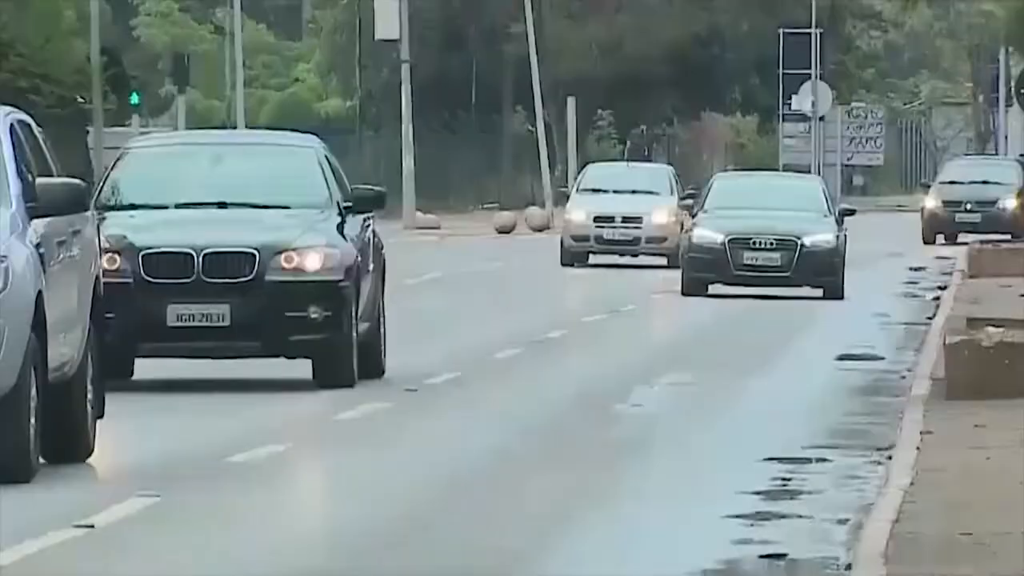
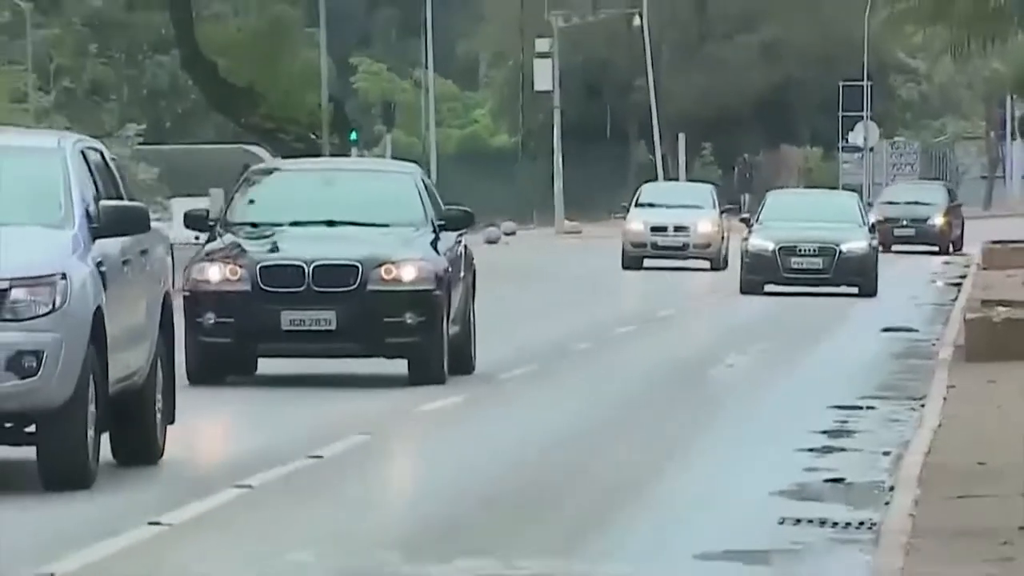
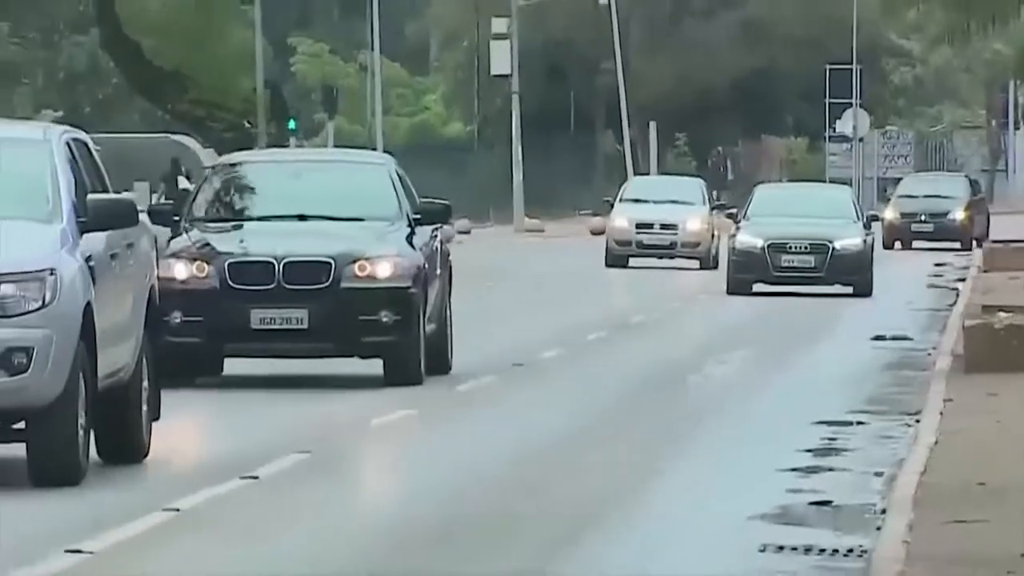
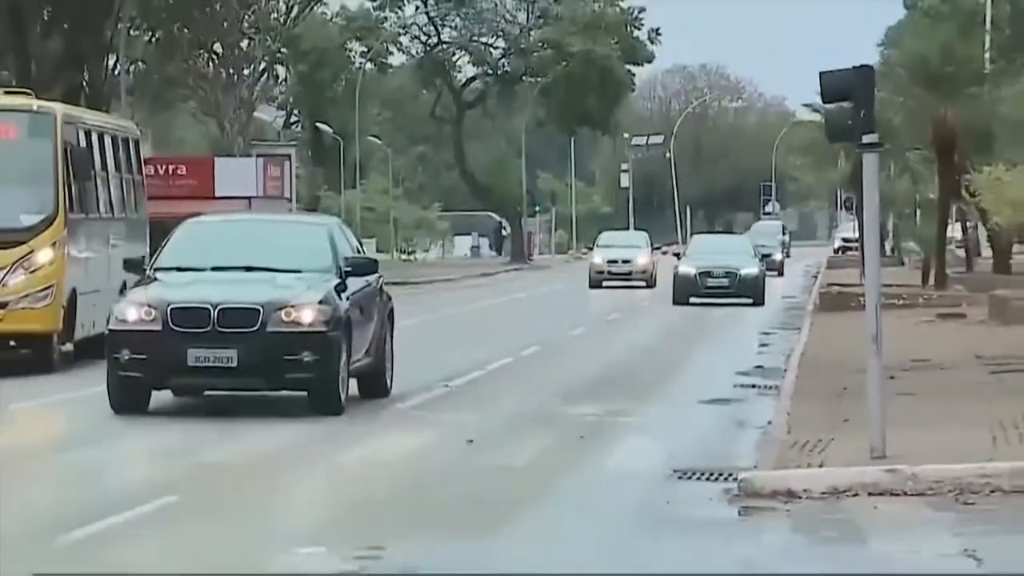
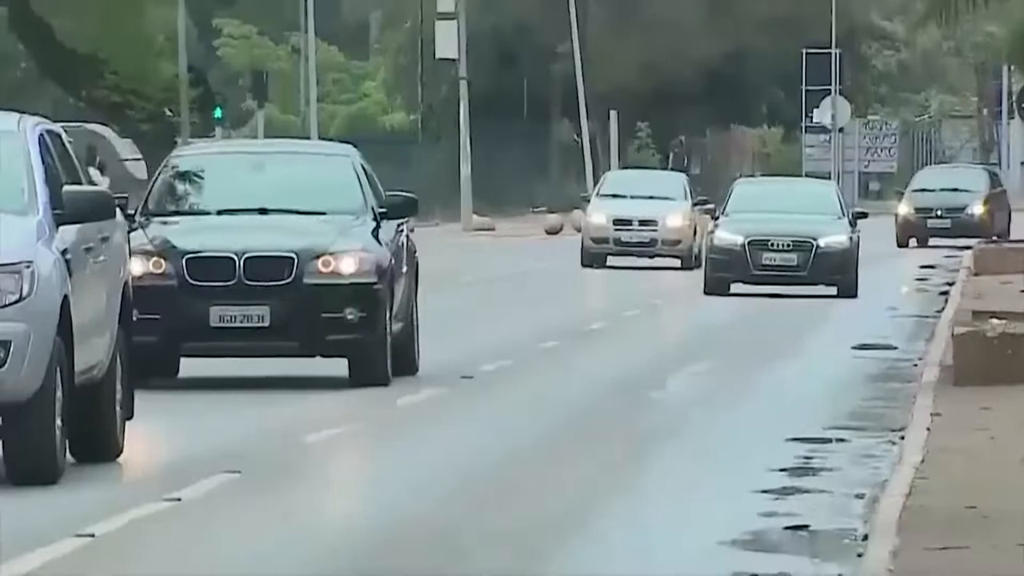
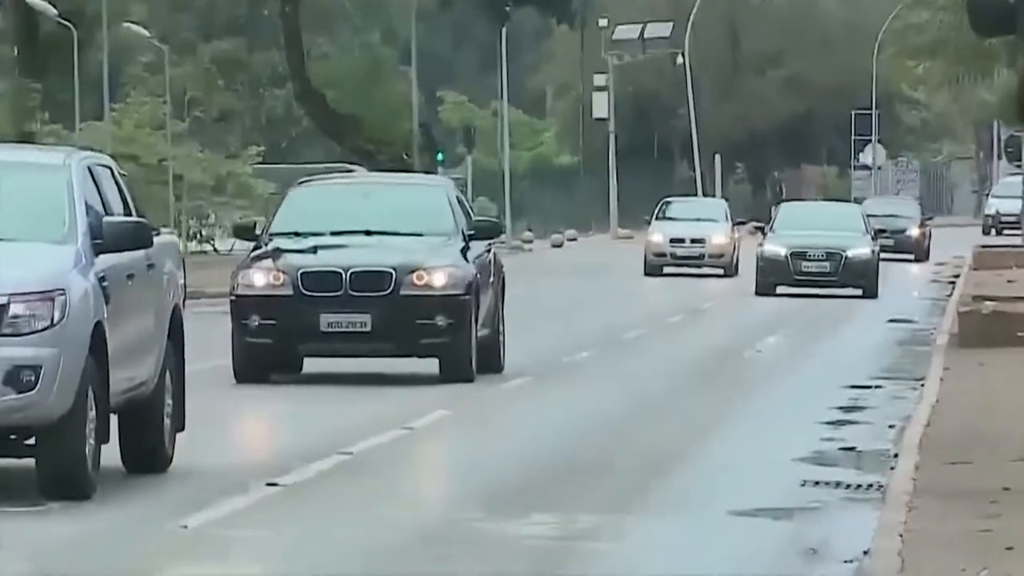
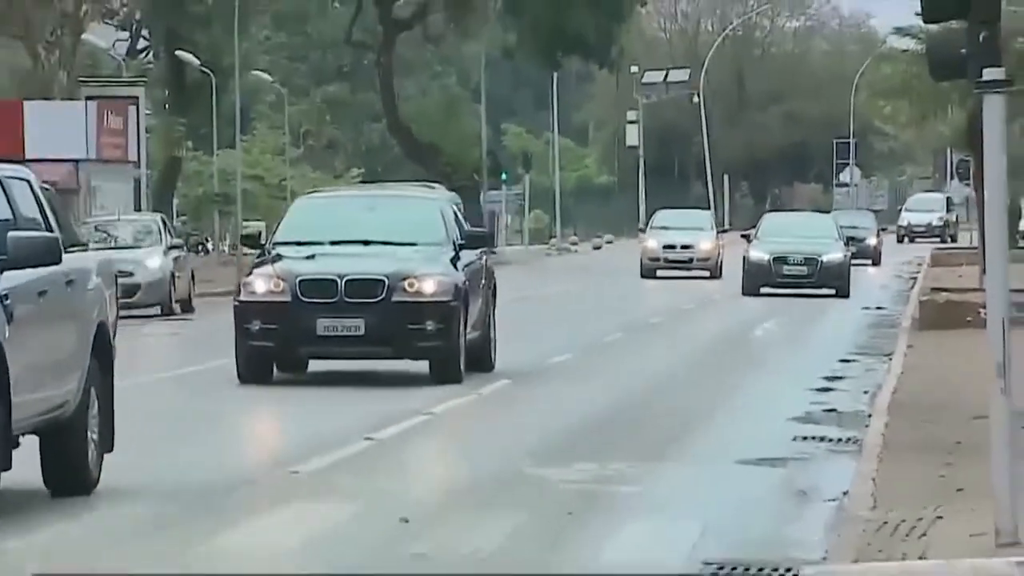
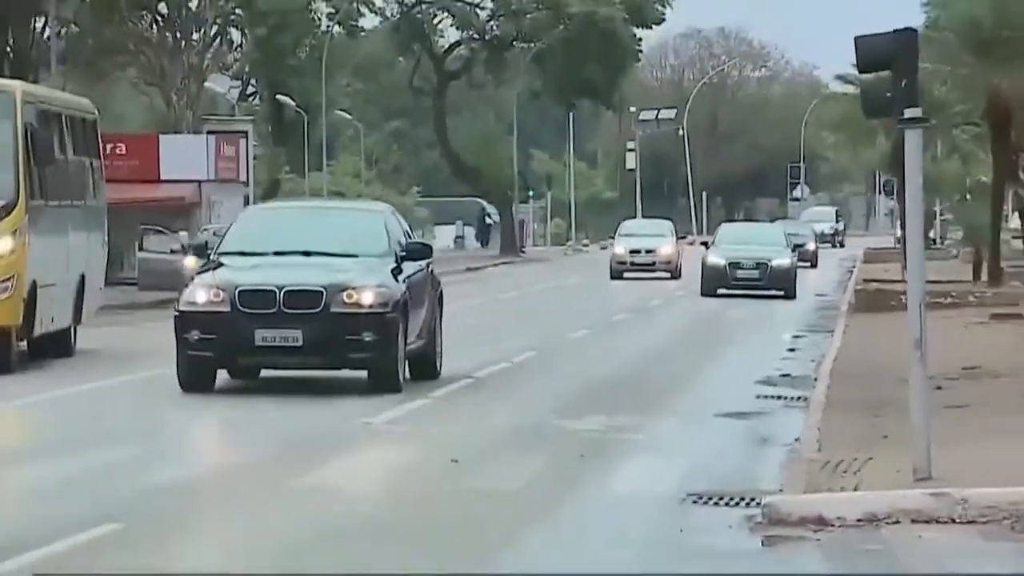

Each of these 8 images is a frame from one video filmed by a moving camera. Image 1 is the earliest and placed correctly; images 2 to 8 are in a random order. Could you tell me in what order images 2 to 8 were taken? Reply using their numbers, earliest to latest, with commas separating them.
5, 3, 2, 6, 7, 8, 4
